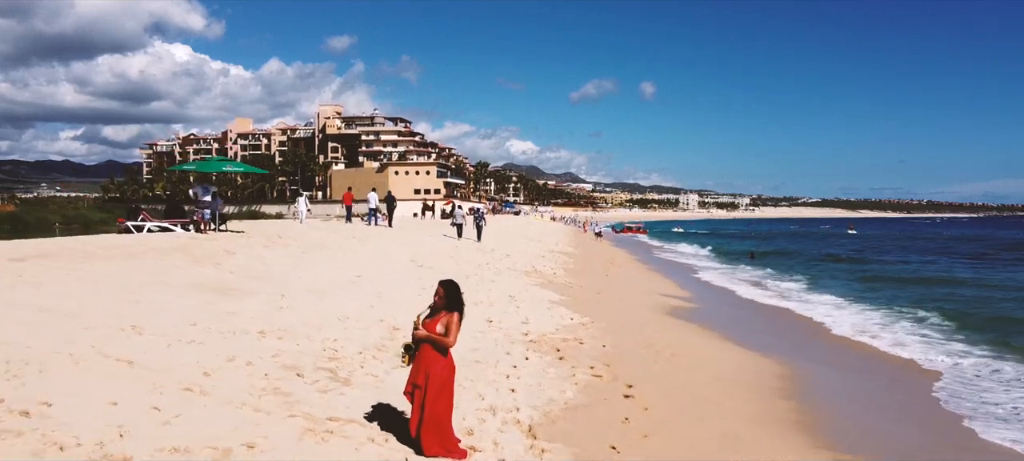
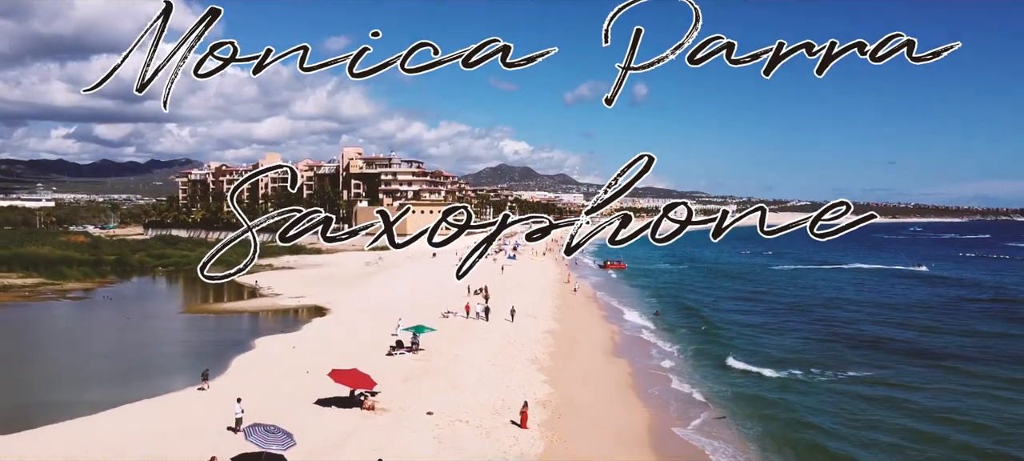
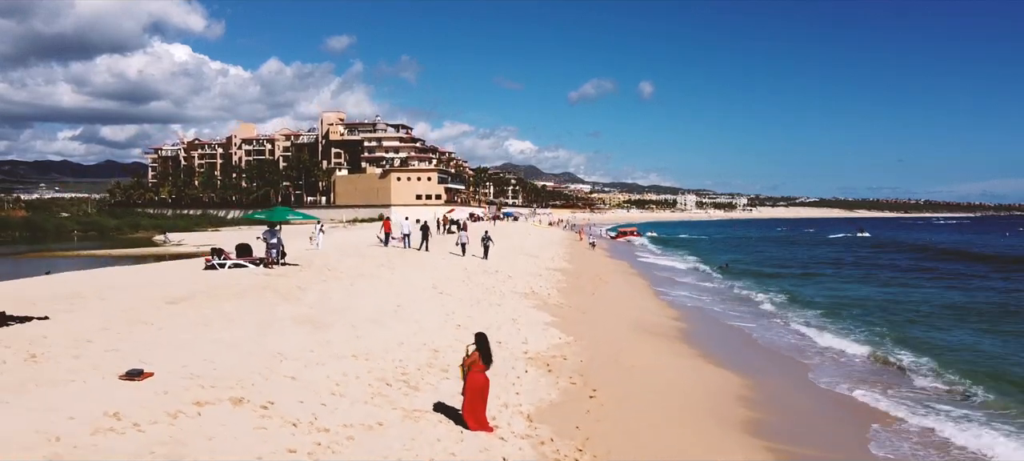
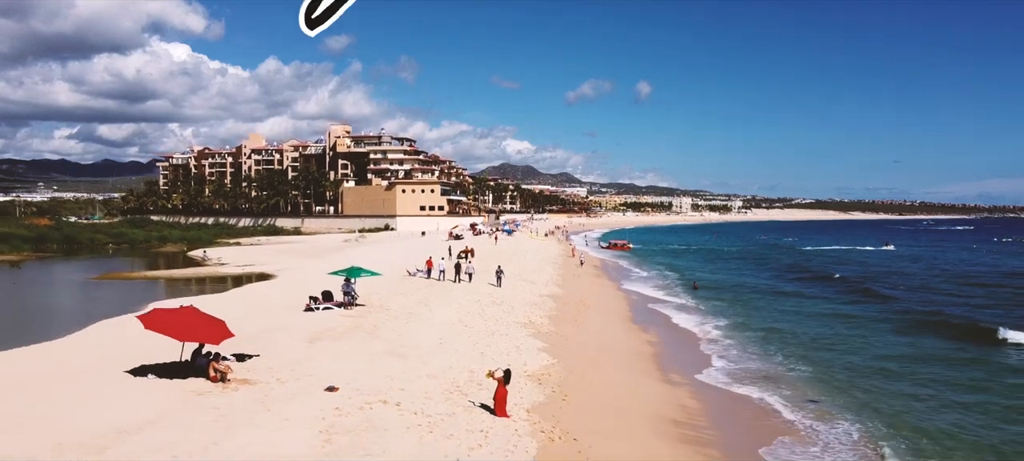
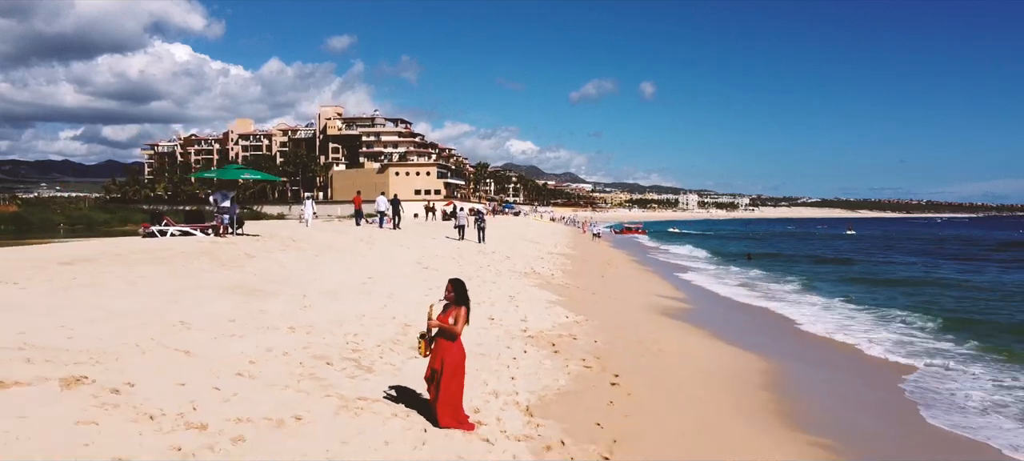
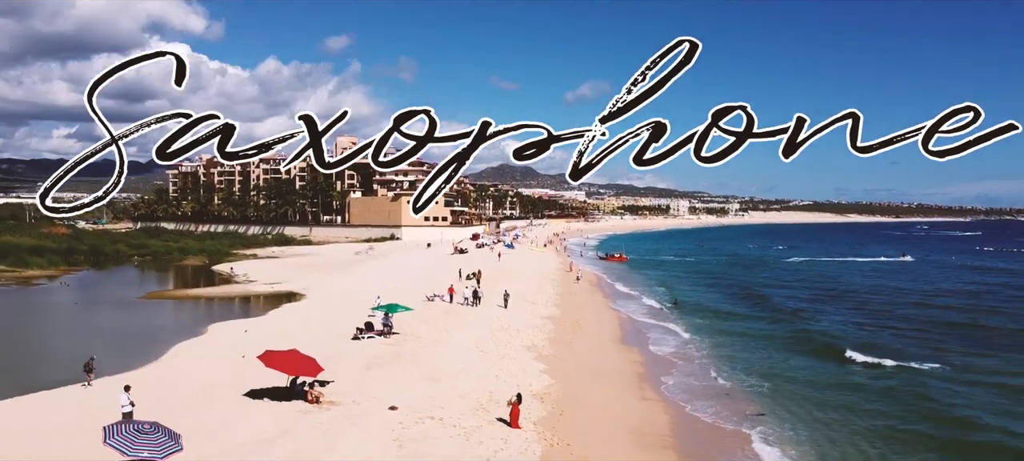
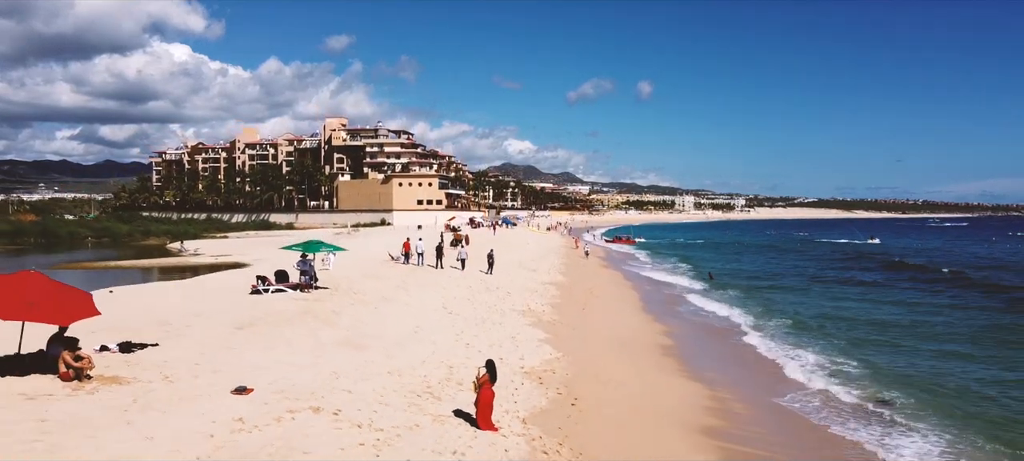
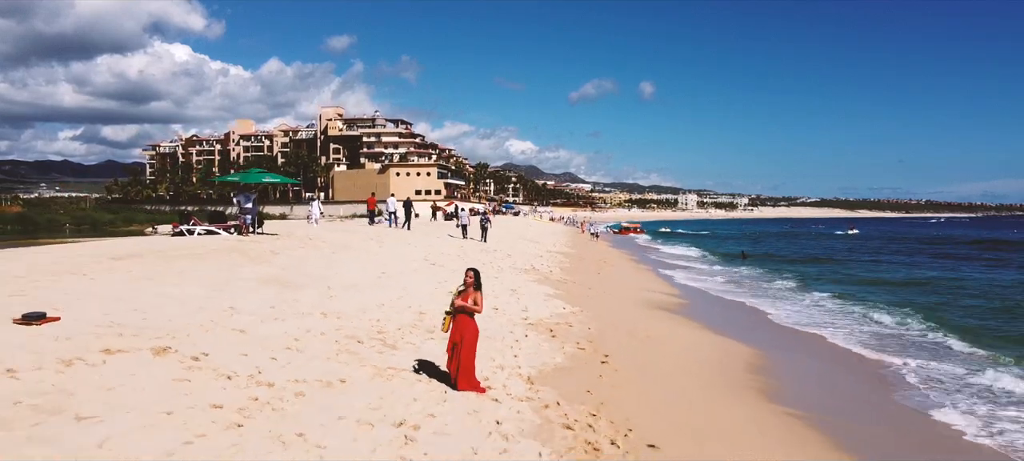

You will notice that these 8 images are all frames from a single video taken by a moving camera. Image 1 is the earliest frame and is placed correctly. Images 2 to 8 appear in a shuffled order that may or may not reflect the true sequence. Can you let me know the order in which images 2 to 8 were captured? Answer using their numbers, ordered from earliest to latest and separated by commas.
5, 8, 3, 7, 4, 6, 2
